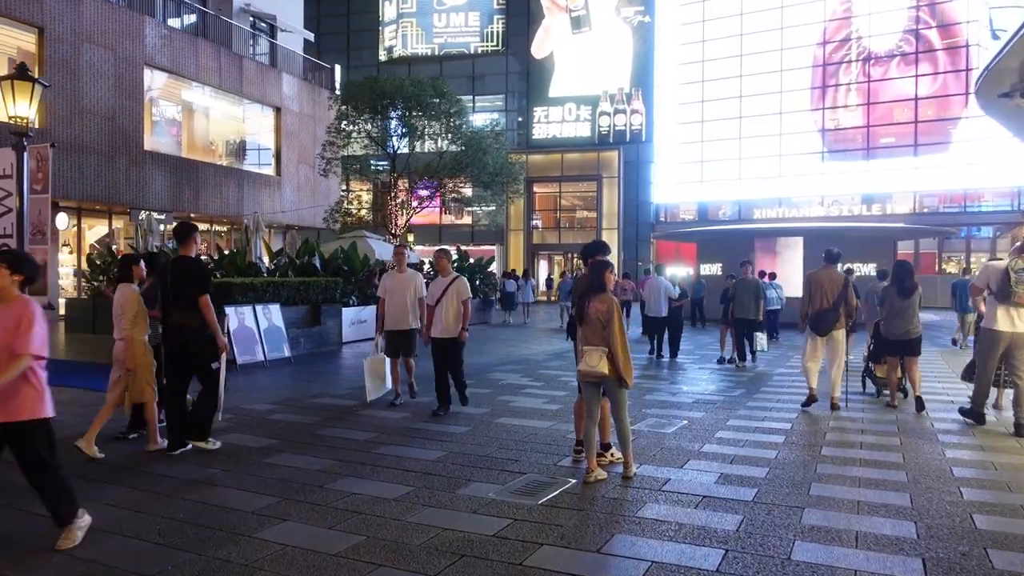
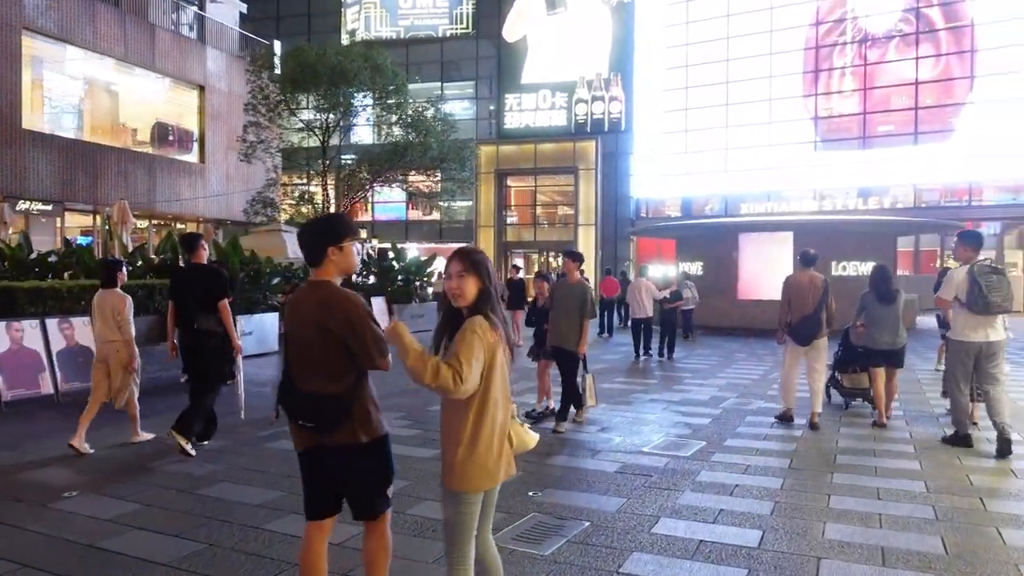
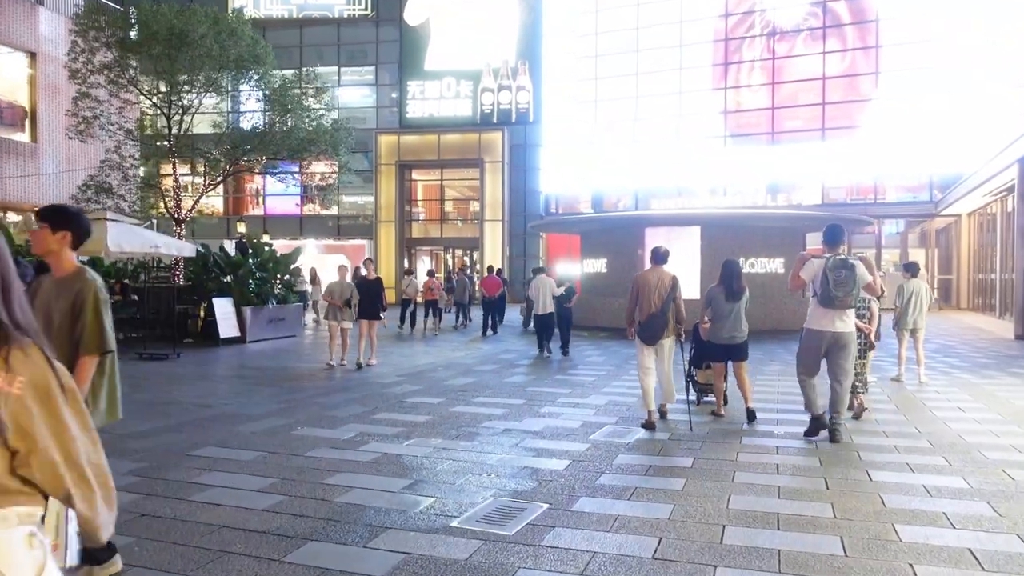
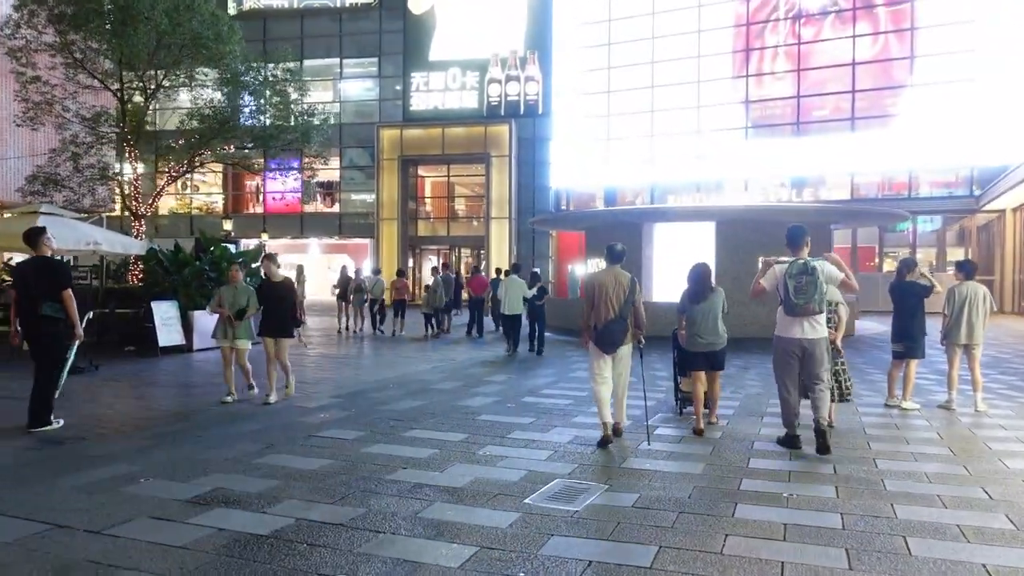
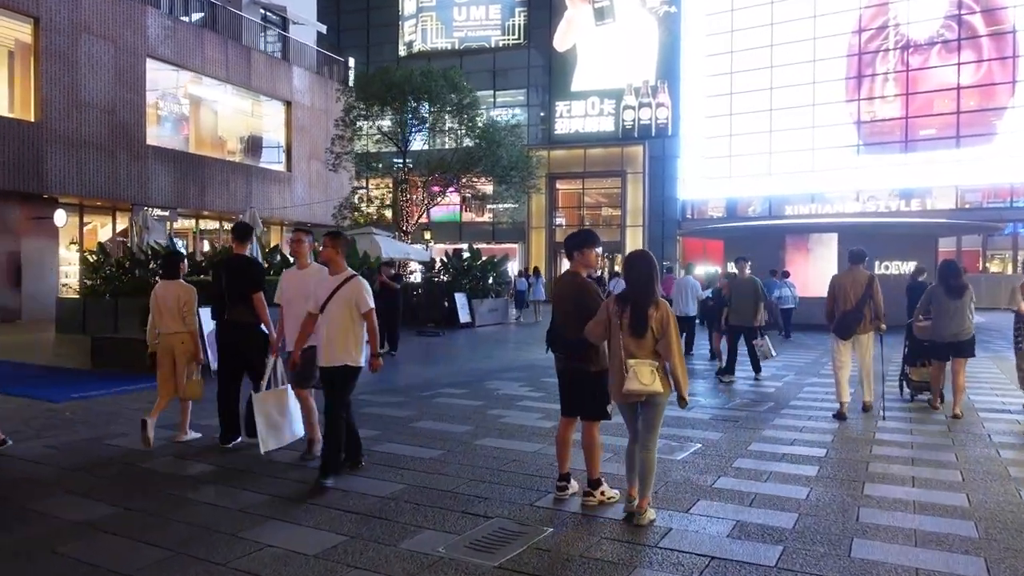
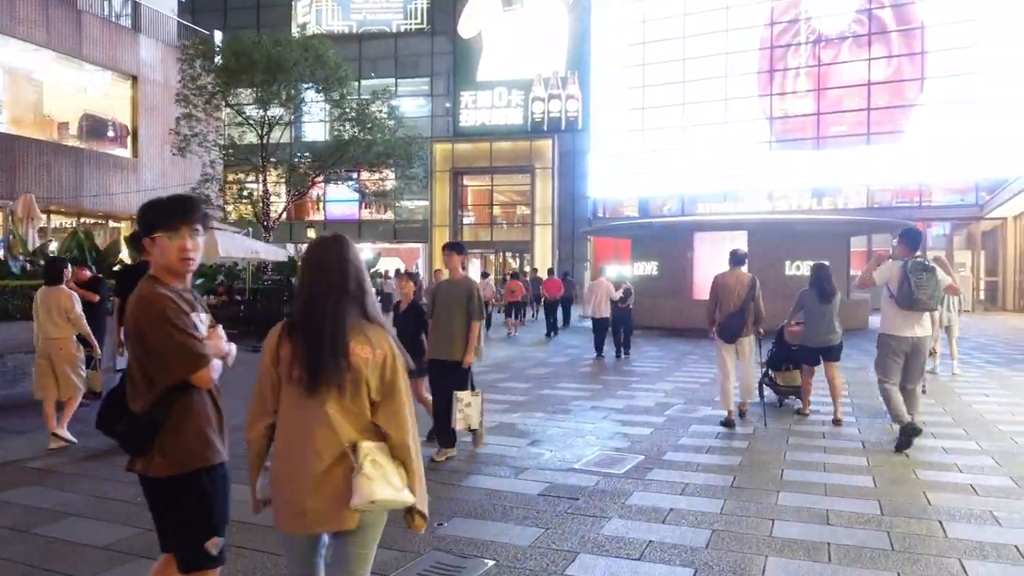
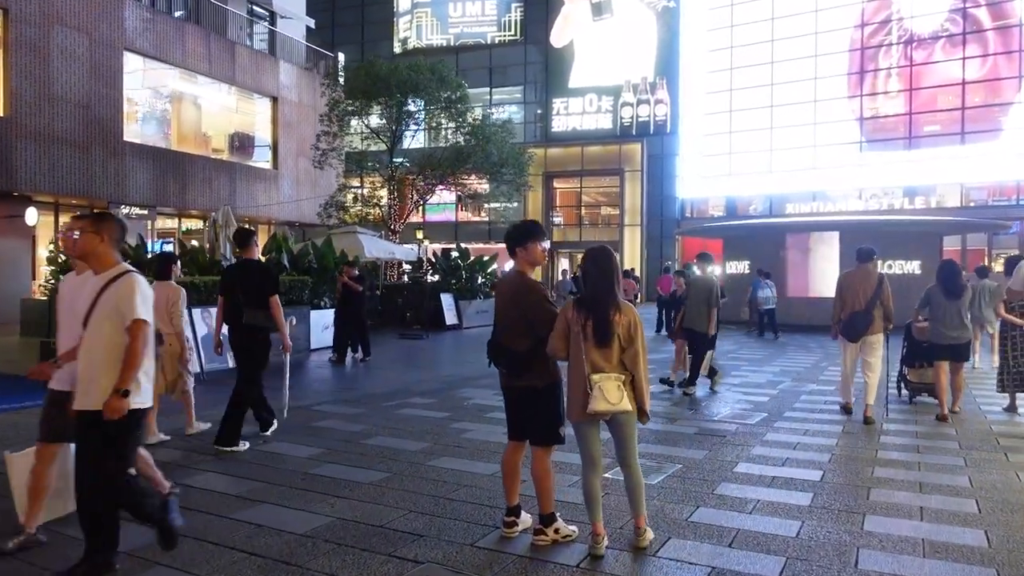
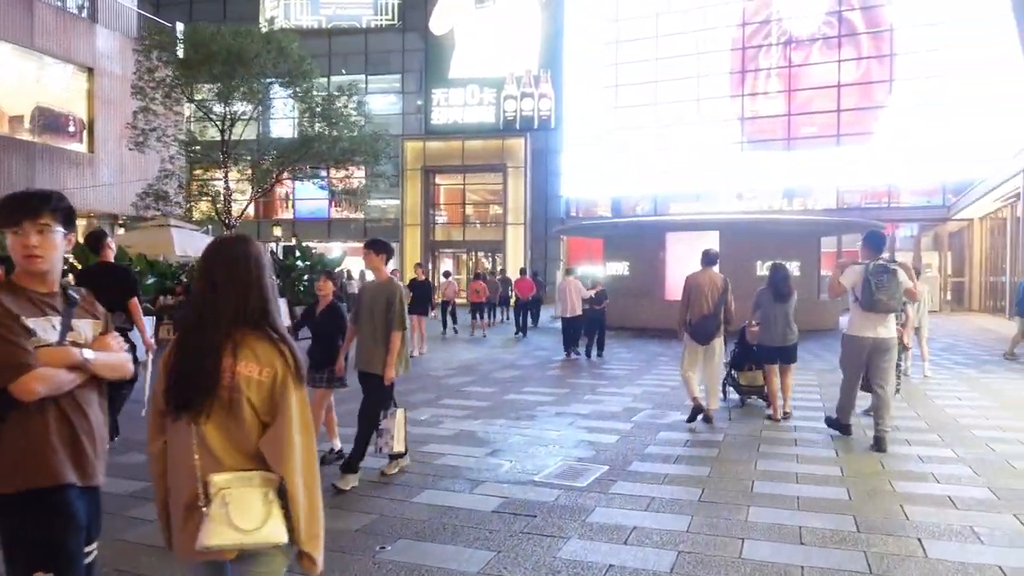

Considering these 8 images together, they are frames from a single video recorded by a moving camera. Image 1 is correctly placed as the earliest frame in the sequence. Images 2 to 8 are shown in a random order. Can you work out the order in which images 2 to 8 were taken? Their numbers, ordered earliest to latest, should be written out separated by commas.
5, 7, 2, 6, 8, 3, 4
